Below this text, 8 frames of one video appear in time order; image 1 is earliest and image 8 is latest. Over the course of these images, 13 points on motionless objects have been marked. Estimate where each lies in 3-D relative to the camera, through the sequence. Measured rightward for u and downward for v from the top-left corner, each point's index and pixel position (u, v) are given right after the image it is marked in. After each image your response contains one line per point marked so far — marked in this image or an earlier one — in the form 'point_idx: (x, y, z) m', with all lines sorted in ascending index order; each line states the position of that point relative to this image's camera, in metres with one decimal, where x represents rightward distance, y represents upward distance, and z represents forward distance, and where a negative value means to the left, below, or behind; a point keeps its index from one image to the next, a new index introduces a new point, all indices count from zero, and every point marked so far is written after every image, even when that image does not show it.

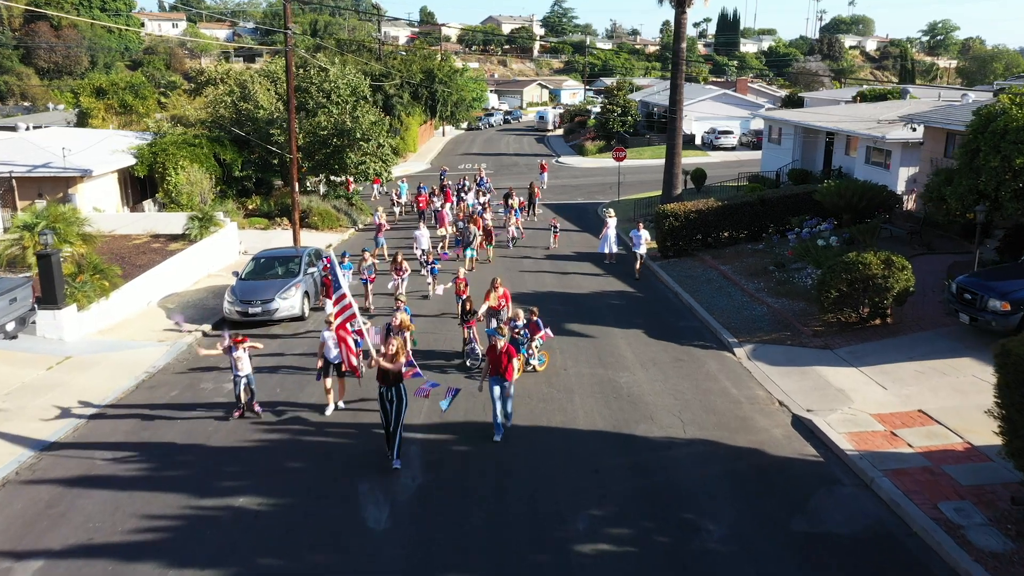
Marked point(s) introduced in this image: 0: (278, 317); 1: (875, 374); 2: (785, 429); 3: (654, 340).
0: (-5.2, -0.7, +16.4) m
1: (+6.4, -1.5, +13.0) m
2: (+4.1, -2.1, +11.0) m
3: (+2.9, -1.1, +15.2) m
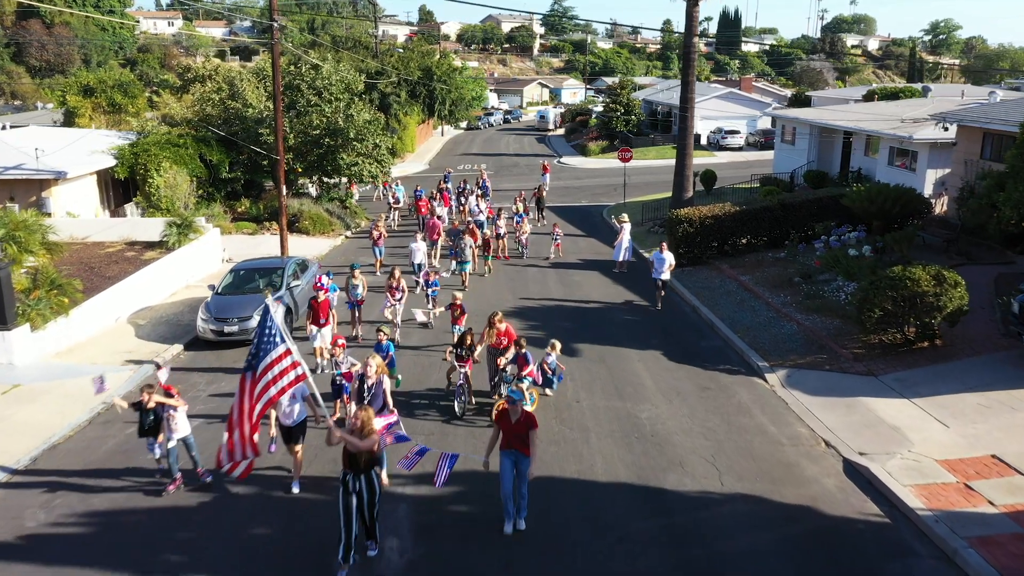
0: (-5.1, -1.0, +14.8) m
1: (+6.5, -1.8, +11.4) m
2: (+4.1, -2.4, +9.4) m
3: (+3.0, -1.4, +13.7) m
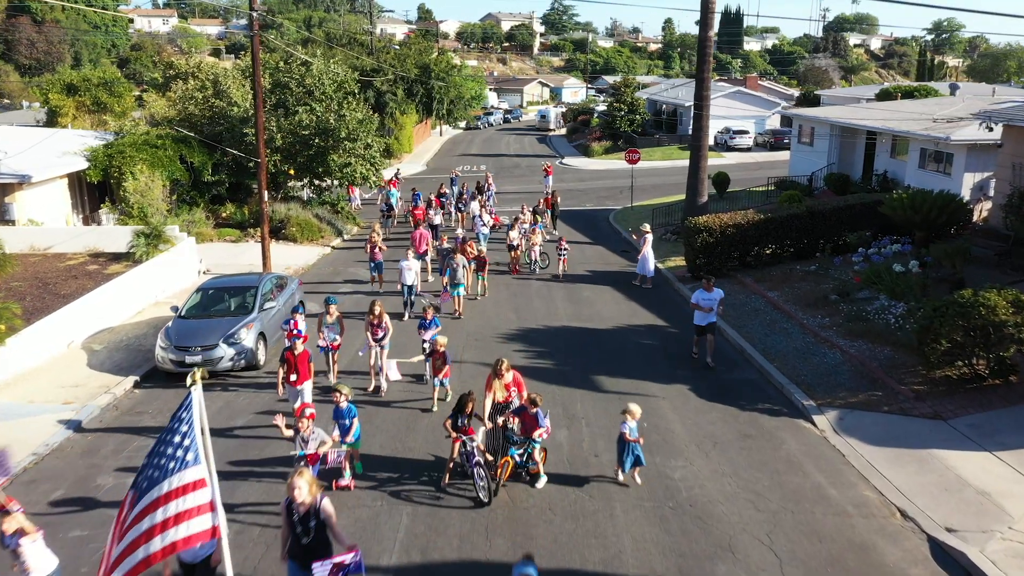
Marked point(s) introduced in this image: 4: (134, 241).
0: (-5.0, -1.4, +12.9) m
1: (+6.5, -2.3, +9.5) m
2: (+4.2, -2.9, +7.5) m
3: (+3.1, -1.8, +11.8) m
4: (-9.9, +1.2, +19.4) m
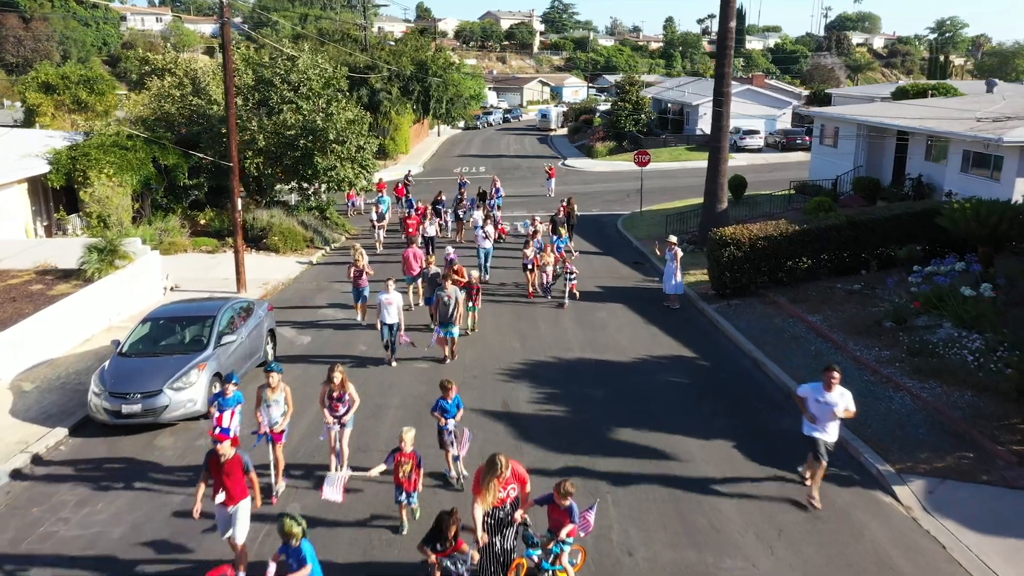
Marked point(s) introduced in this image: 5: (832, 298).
0: (-5.0, -1.9, +10.7) m
1: (+6.6, -2.8, +7.3) m
2: (+4.3, -3.3, +5.3) m
3: (+3.2, -2.3, +9.5) m
4: (-9.8, +0.7, +17.1) m
5: (+7.1, -0.2, +16.4) m
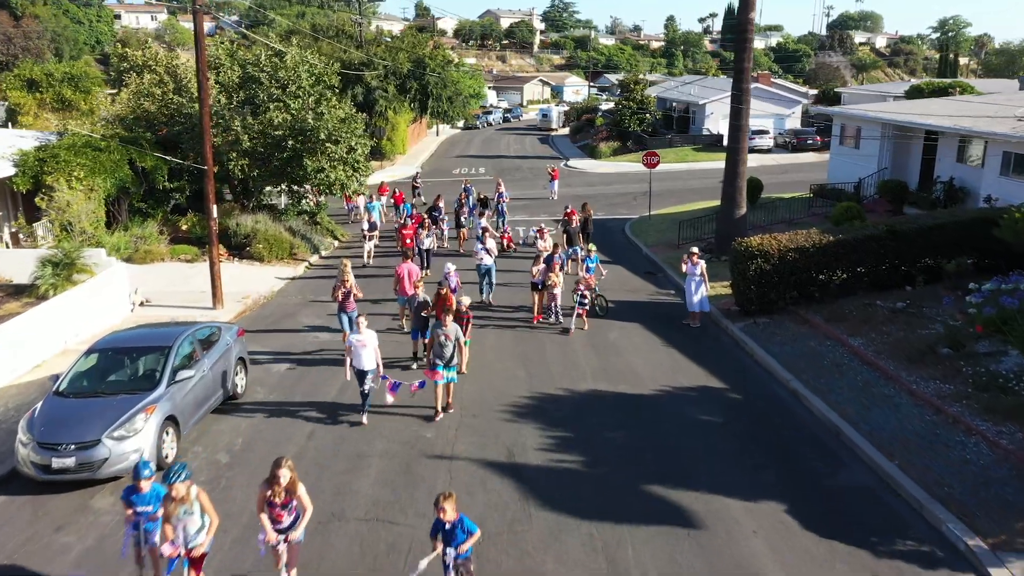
0: (-4.9, -2.3, +9.0) m
1: (+6.7, -3.1, +5.6) m
2: (+4.4, -3.7, +3.6) m
3: (+3.2, -2.7, +7.8) m
4: (-9.7, +0.4, +15.4) m
5: (+7.1, -0.6, +14.6) m
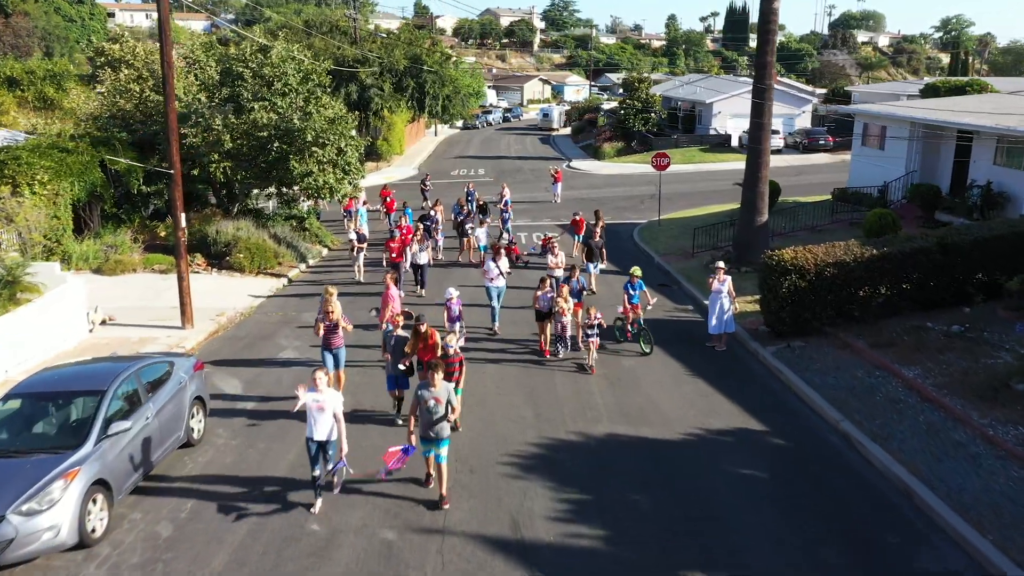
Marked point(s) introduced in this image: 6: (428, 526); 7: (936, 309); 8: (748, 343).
0: (-4.8, -2.6, +7.2) m
1: (+6.8, -3.5, +3.8) m
2: (+4.5, -4.1, +1.8) m
3: (+3.3, -3.0, +6.0) m
4: (-9.7, 0.0, +13.6) m
5: (+7.2, -1.0, +12.9) m
6: (-0.9, -2.5, +7.9) m
7: (+8.4, -0.4, +14.5) m
8: (+4.6, -1.1, +14.5) m
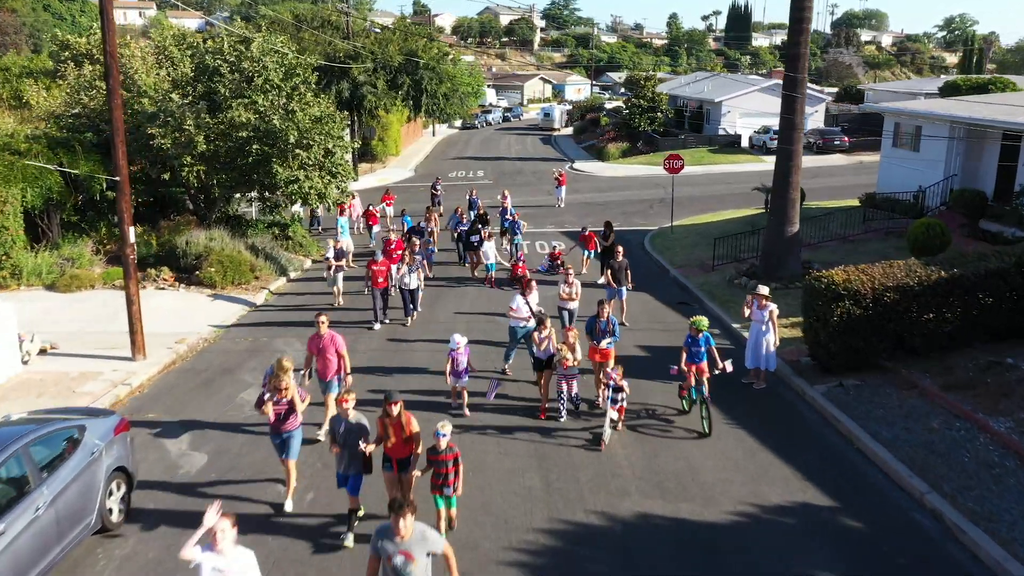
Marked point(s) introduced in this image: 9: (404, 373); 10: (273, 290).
0: (-4.8, -3.1, +5.1) m
1: (+6.8, -3.9, +1.7) m
2: (+4.5, -4.5, -0.3) m
3: (+3.4, -3.5, +3.9) m
4: (-9.6, -0.4, +11.5) m
5: (+7.3, -1.4, +10.7) m
6: (-0.8, -3.0, +5.8) m
7: (+8.4, -0.9, +12.3) m
8: (+4.7, -1.5, +12.4) m
9: (-1.8, -1.5, +12.5) m
10: (-6.3, -0.1, +19.5) m
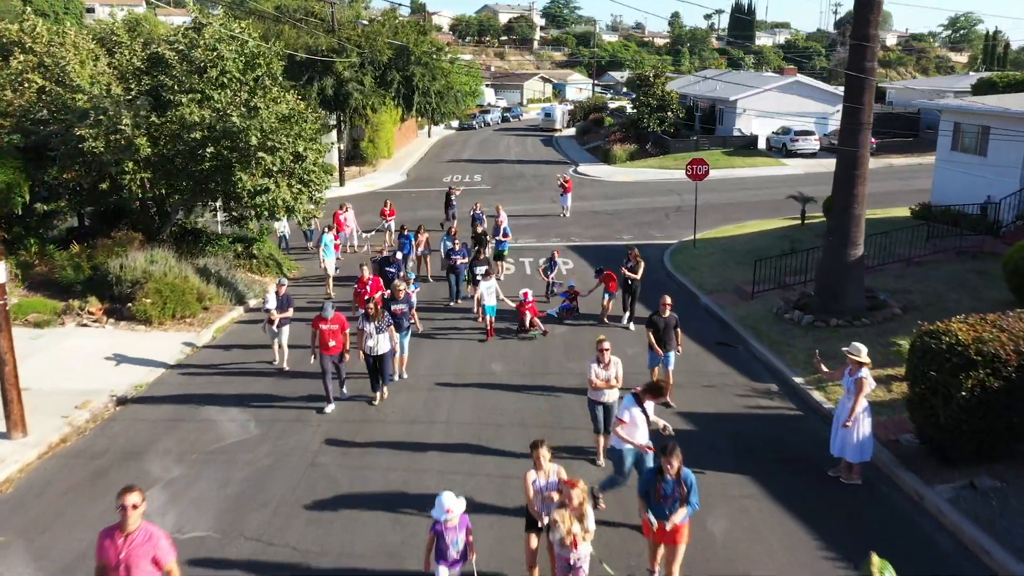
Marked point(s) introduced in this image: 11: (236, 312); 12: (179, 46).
0: (-4.7, -3.8, +1.7) m
1: (+6.9, -4.7, -1.7) m
2: (+4.5, -5.3, -3.7) m
3: (+3.4, -4.2, +0.5) m
4: (-9.6, -1.2, +8.1) m
5: (+7.3, -2.1, +7.3) m
6: (-0.8, -3.7, +2.4) m
7: (+8.4, -1.6, +9.0) m
8: (+4.7, -2.3, +9.0) m
9: (-1.8, -2.2, +9.1) m
10: (-6.3, -0.8, +16.1) m
11: (-6.4, -0.6, +16.9) m
12: (-8.8, +6.4, +19.5) m
